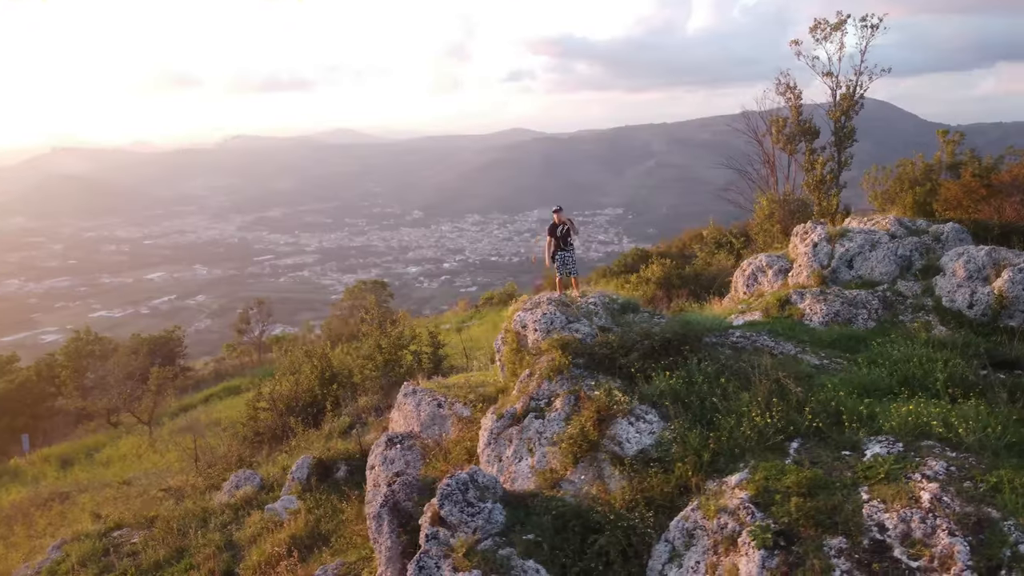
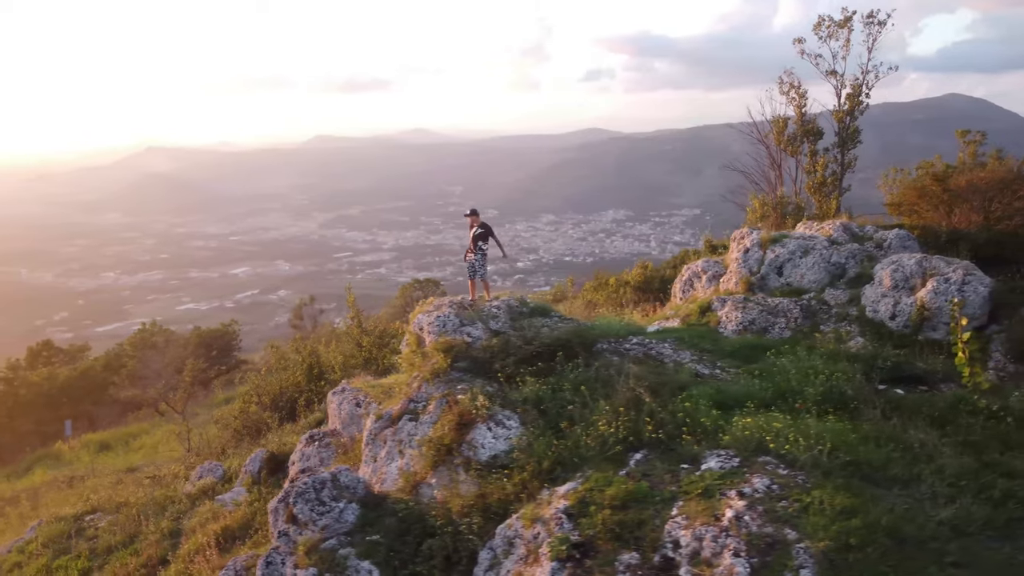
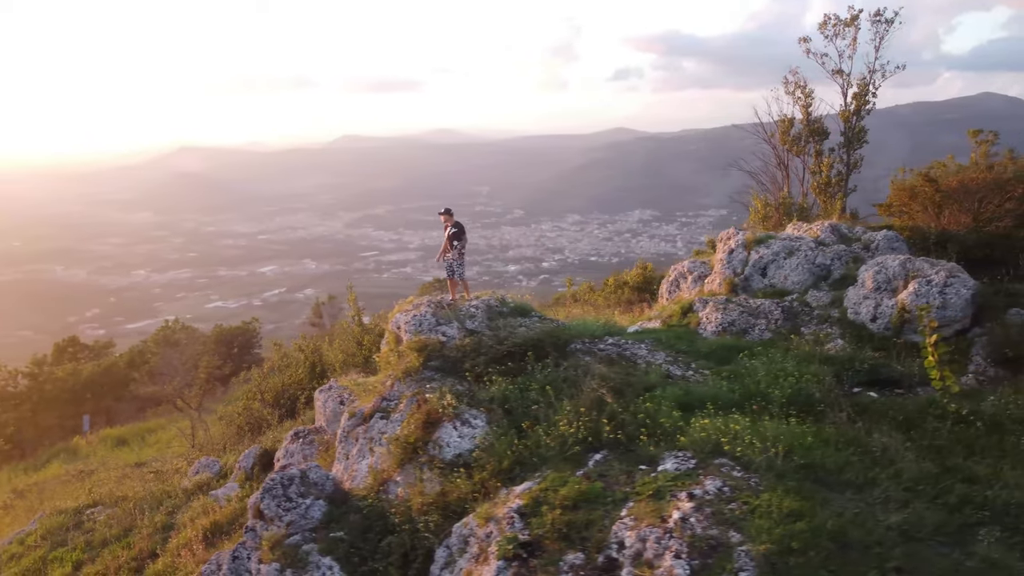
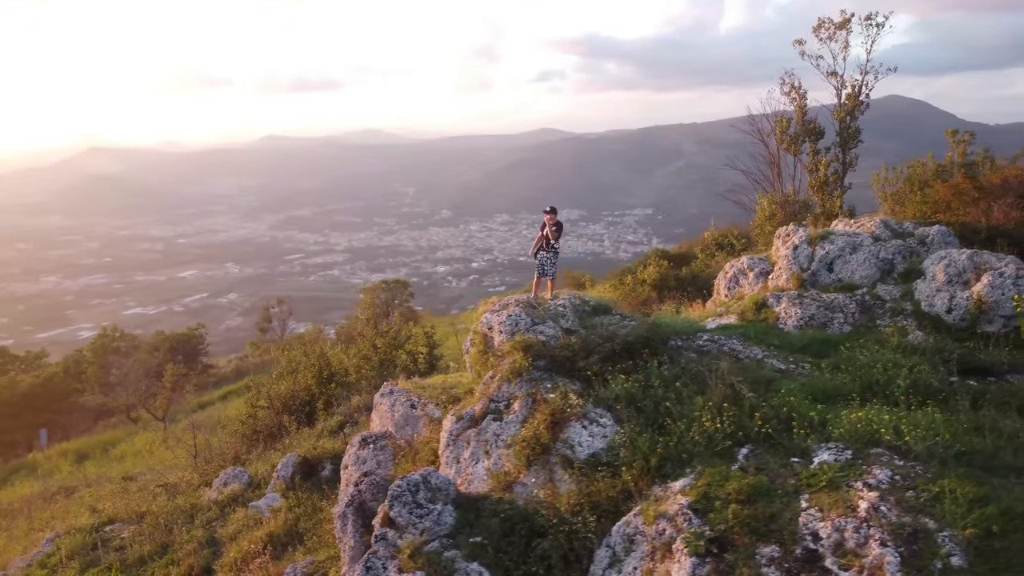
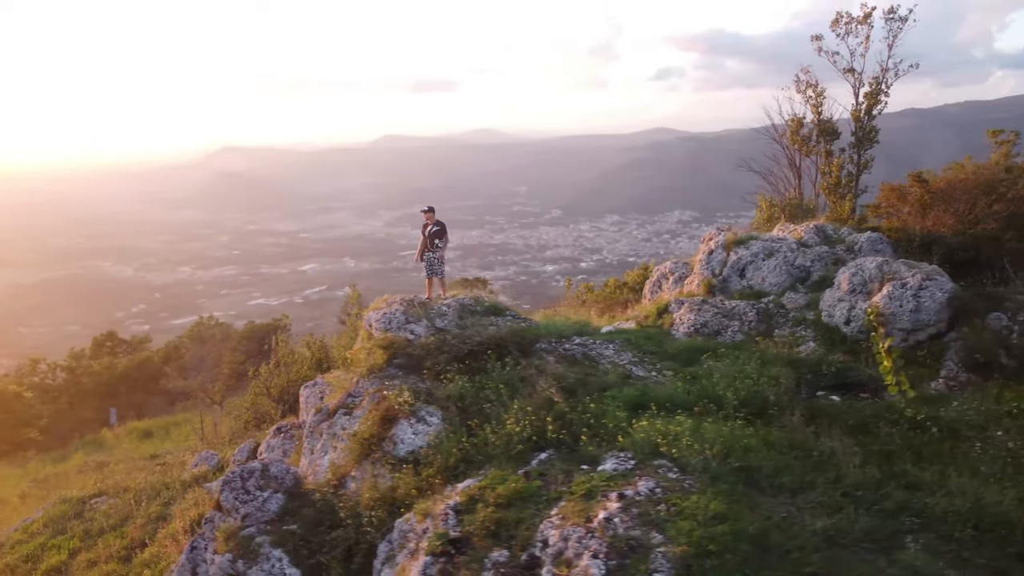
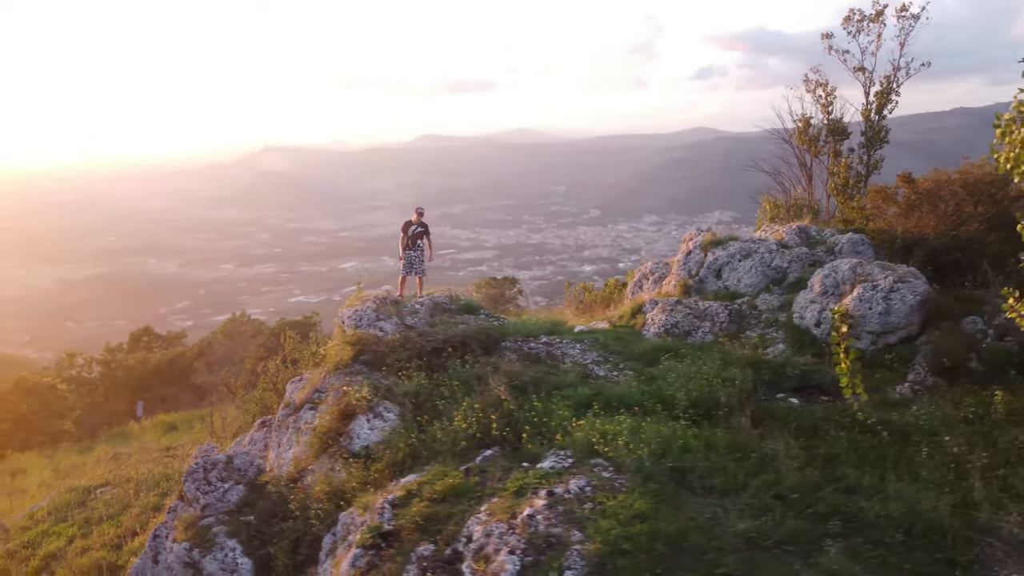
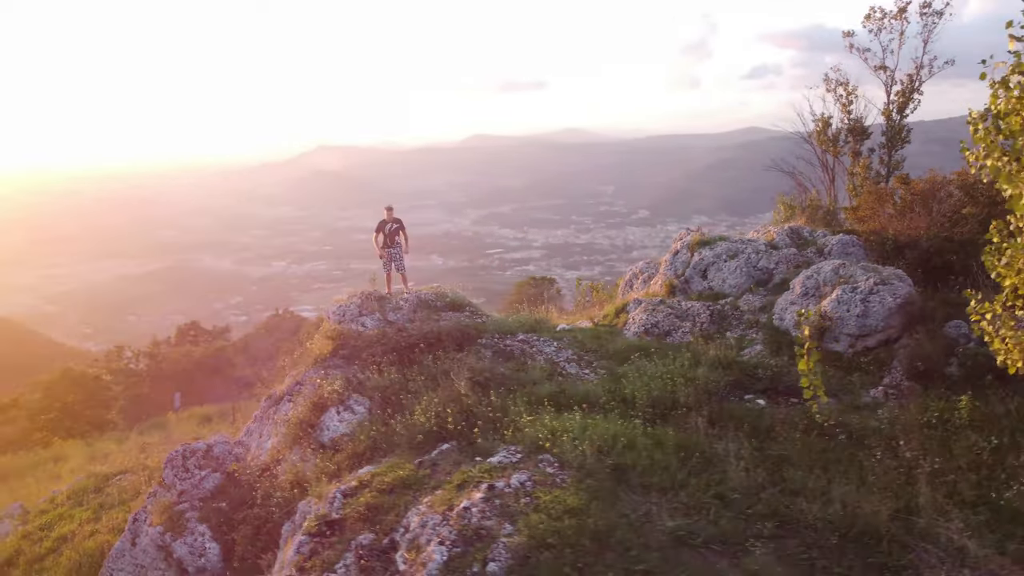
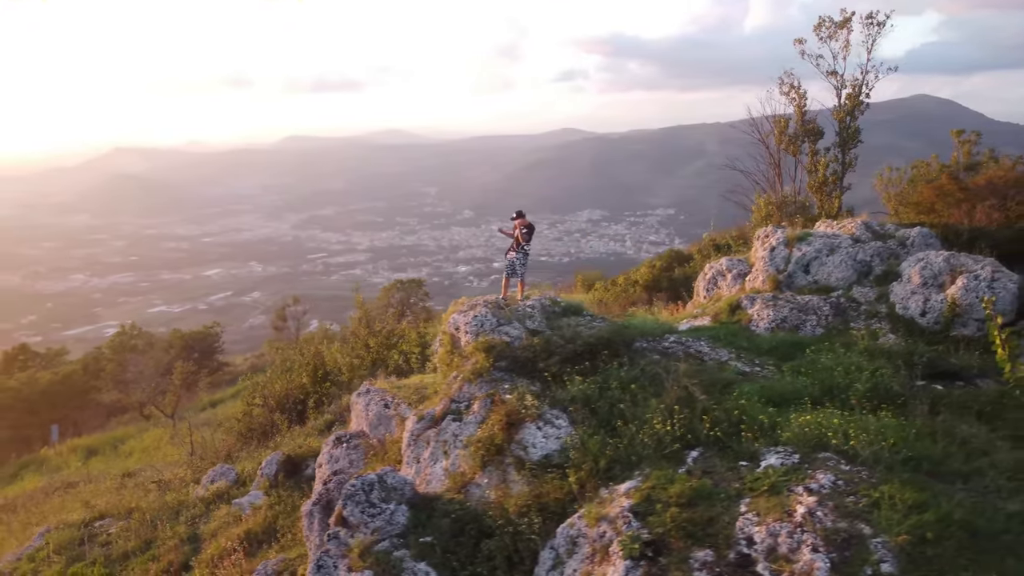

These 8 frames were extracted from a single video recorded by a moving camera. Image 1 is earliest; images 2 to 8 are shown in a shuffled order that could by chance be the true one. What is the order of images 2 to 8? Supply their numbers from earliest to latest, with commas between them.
4, 8, 2, 3, 5, 6, 7
